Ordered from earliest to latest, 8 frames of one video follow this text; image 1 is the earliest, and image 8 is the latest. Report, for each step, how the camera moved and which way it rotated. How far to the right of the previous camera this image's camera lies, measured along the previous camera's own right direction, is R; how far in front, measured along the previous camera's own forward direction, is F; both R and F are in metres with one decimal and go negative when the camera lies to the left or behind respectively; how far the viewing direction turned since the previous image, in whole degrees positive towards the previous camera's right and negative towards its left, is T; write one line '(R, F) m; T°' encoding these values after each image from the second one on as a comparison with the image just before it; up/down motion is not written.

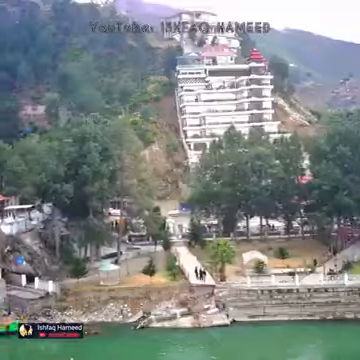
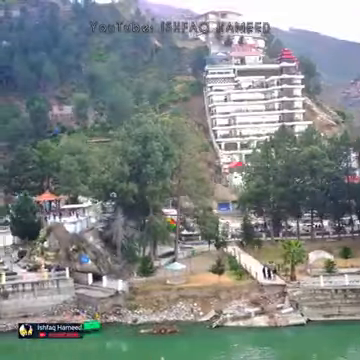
(-2.9, 0.0) m; -1°
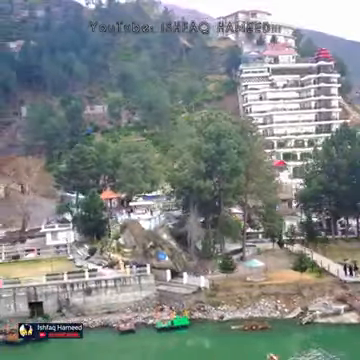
(-3.4, -0.1) m; -1°
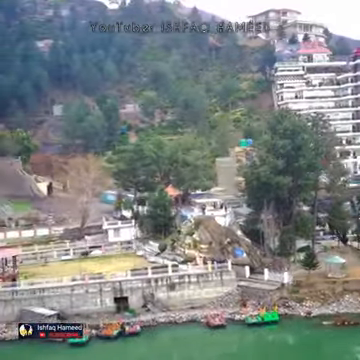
(-3.5, -0.1) m; -1°
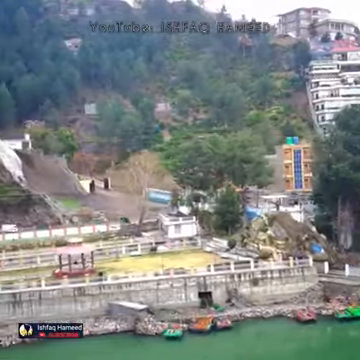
(-3.4, -0.1) m; -1°
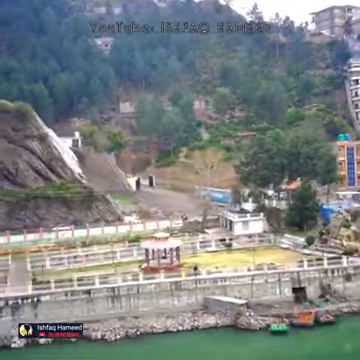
(-3.9, -0.1) m; -1°
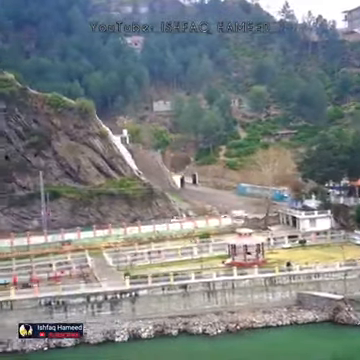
(-3.8, -0.1) m; -1°
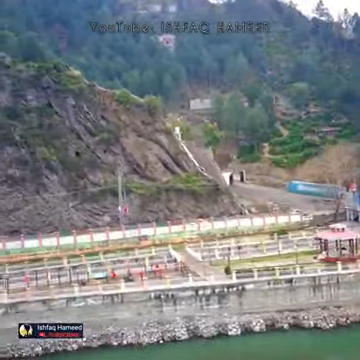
(-4.2, 0.0) m; -1°
